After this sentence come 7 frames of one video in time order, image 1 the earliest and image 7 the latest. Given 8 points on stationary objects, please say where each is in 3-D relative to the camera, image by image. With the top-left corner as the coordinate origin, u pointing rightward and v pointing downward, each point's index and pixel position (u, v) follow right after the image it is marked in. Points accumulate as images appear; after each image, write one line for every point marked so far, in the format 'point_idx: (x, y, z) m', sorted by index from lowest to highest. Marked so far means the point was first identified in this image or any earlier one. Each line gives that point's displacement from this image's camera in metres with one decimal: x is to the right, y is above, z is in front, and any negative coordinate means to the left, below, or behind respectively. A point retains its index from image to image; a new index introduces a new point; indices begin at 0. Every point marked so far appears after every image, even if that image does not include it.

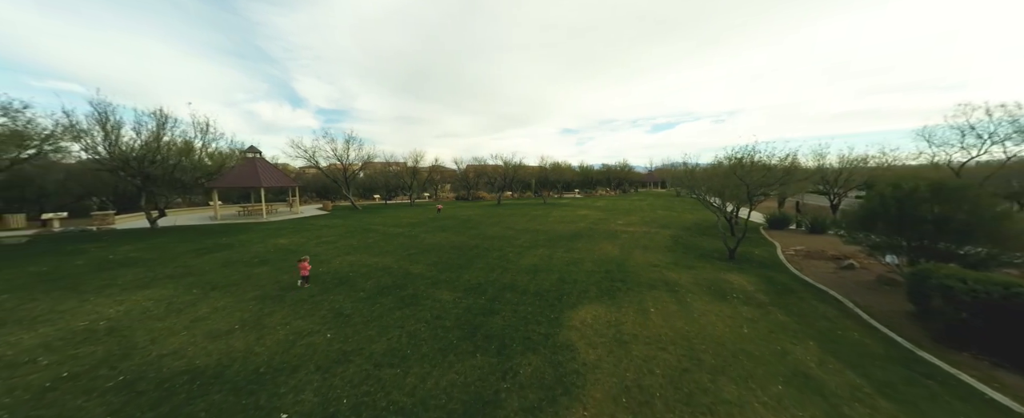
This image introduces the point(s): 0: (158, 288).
0: (-11.6, -2.6, +9.6) m
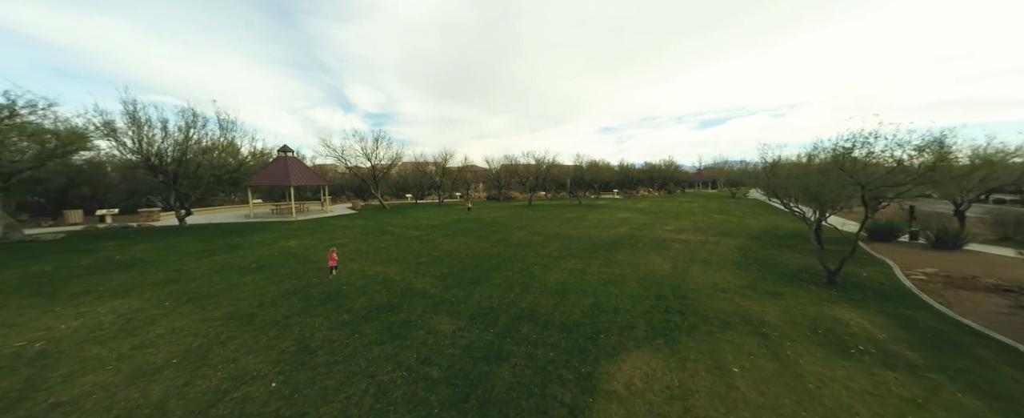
0: (-11.1, -2.6, +8.6) m
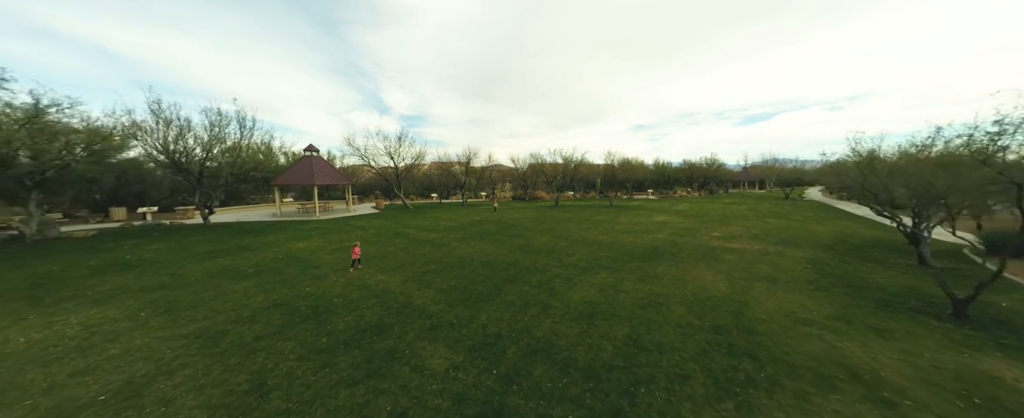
0: (-10.8, -2.6, +7.9) m
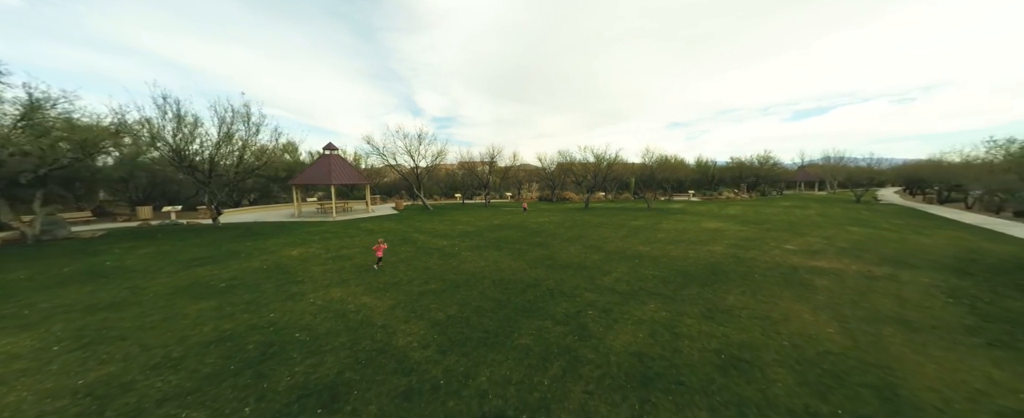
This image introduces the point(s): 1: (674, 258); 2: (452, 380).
0: (-10.5, -2.7, +6.5) m
1: (+7.2, -2.2, +13.0) m
2: (-1.1, -3.1, +5.3) m
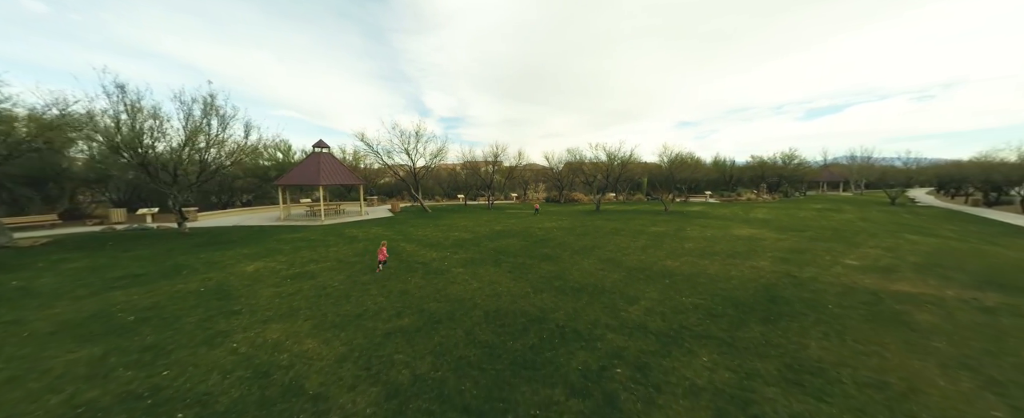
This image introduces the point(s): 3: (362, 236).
0: (-10.6, -2.9, +4.4) m
1: (+7.2, -2.4, +10.5) m
2: (-1.2, -3.3, +3.0) m
3: (-8.1, -1.5, +16.0) m
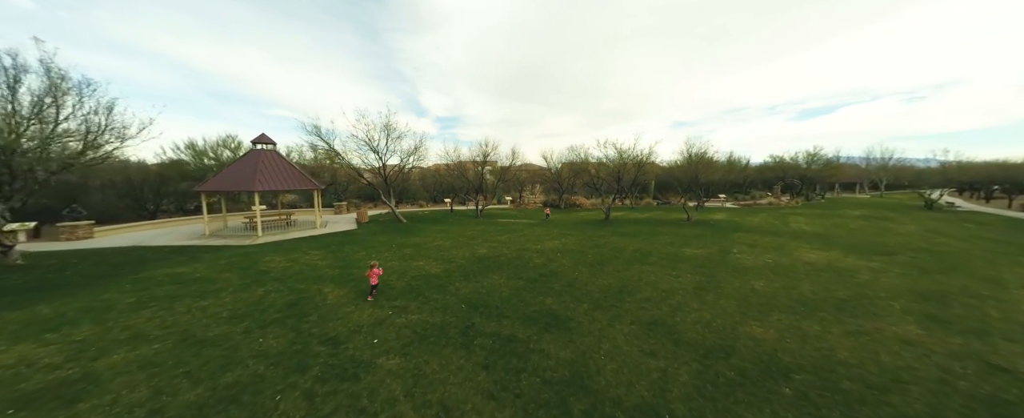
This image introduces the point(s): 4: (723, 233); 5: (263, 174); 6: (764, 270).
0: (-10.9, -3.7, -0.7) m
1: (+6.8, -3.2, +5.7) m
2: (-1.6, -4.1, -1.9) m
3: (-8.6, -2.2, +11.0) m
4: (+13.7, -1.5, +19.2) m
5: (-15.8, +2.3, +18.8) m
6: (+10.1, -2.4, +11.8) m
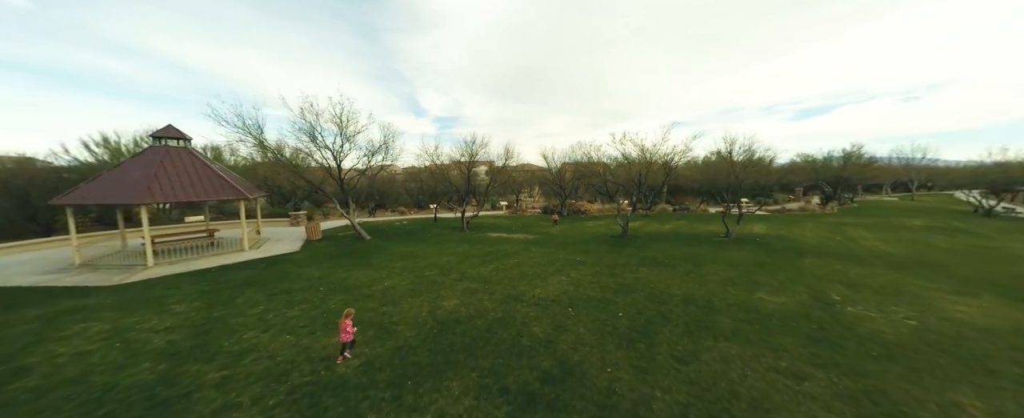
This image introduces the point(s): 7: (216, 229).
0: (-11.3, -4.5, -5.7) m
1: (+6.4, -4.0, +0.7) m
2: (-1.9, -4.9, -7.0) m
3: (-9.0, -3.1, +5.9) m
4: (+13.2, -2.3, +14.2) m
5: (-16.3, +1.4, +13.6) m
6: (+9.7, -3.2, +6.8) m
7: (-17.5, -1.1, +17.5) m
